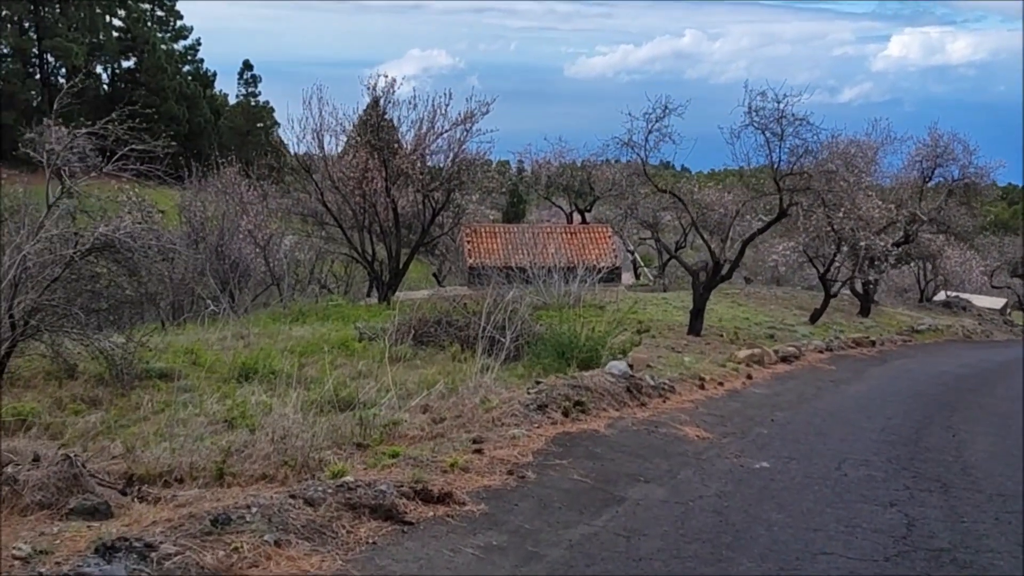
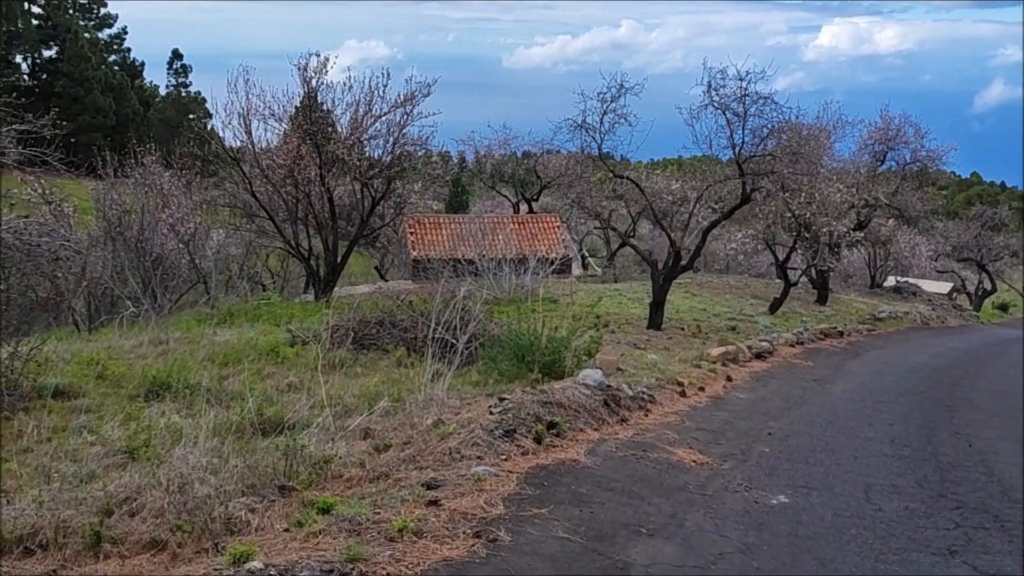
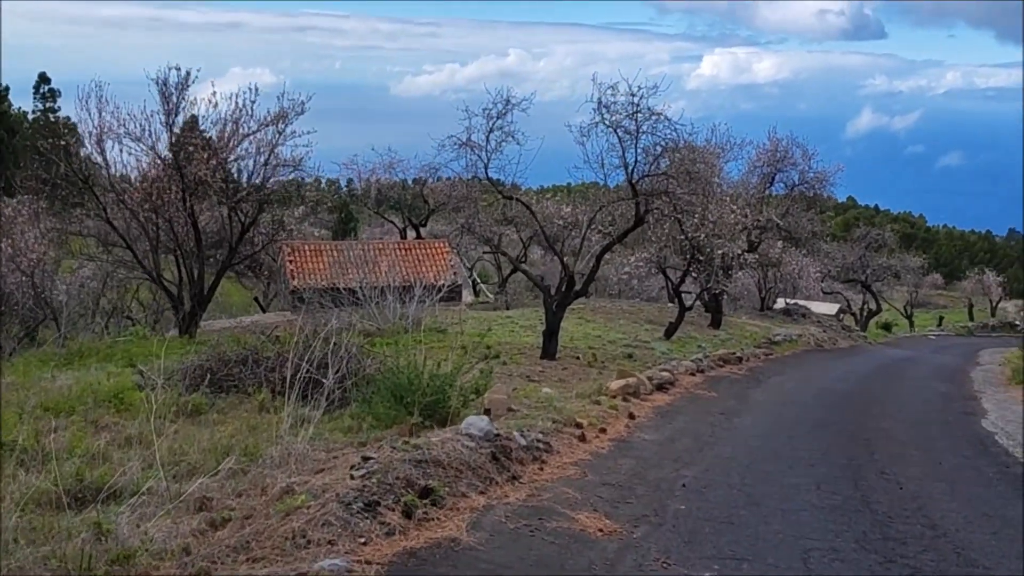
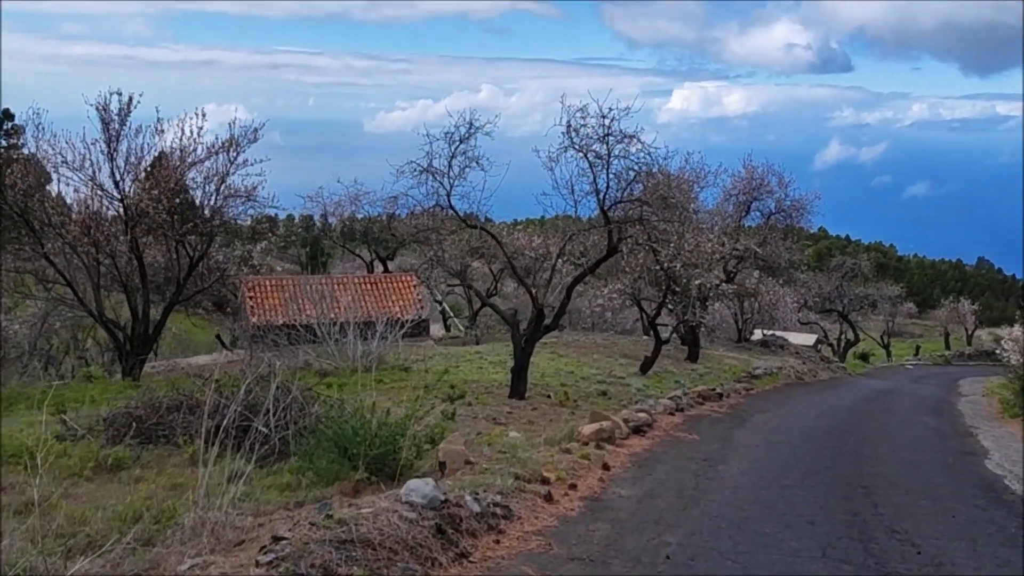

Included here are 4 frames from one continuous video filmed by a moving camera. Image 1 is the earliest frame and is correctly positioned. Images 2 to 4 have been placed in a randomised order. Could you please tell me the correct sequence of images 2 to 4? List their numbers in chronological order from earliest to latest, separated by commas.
2, 3, 4
